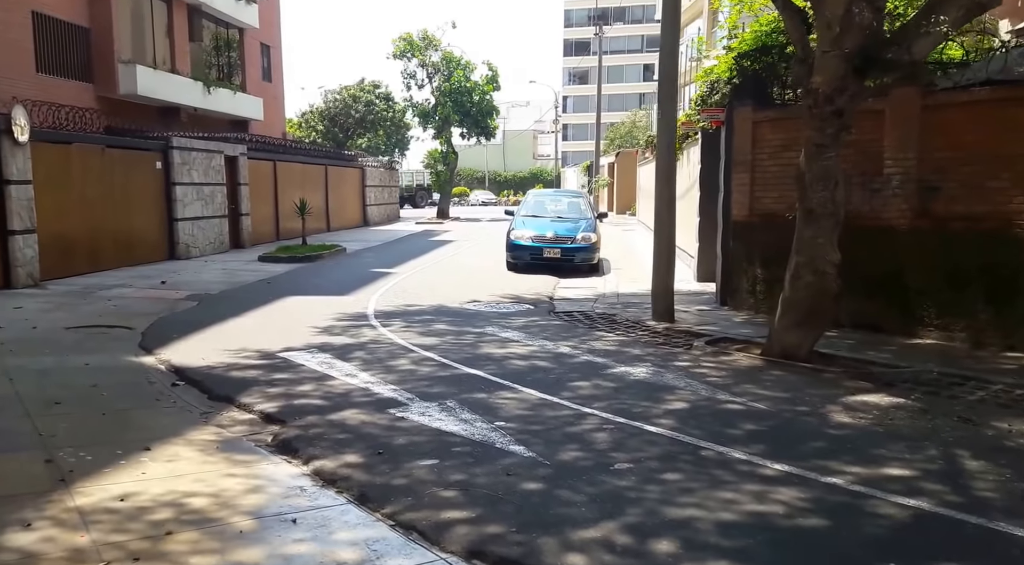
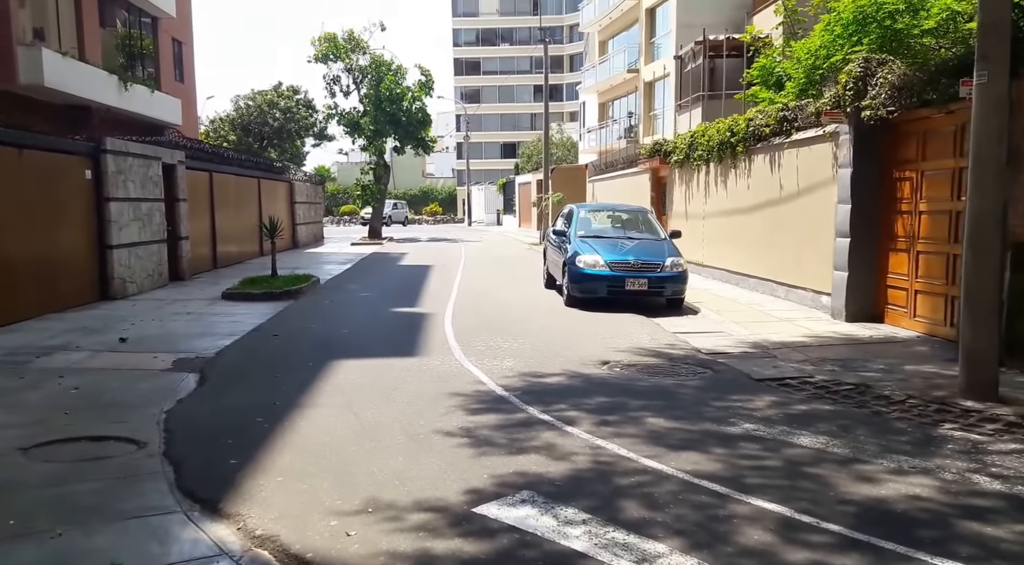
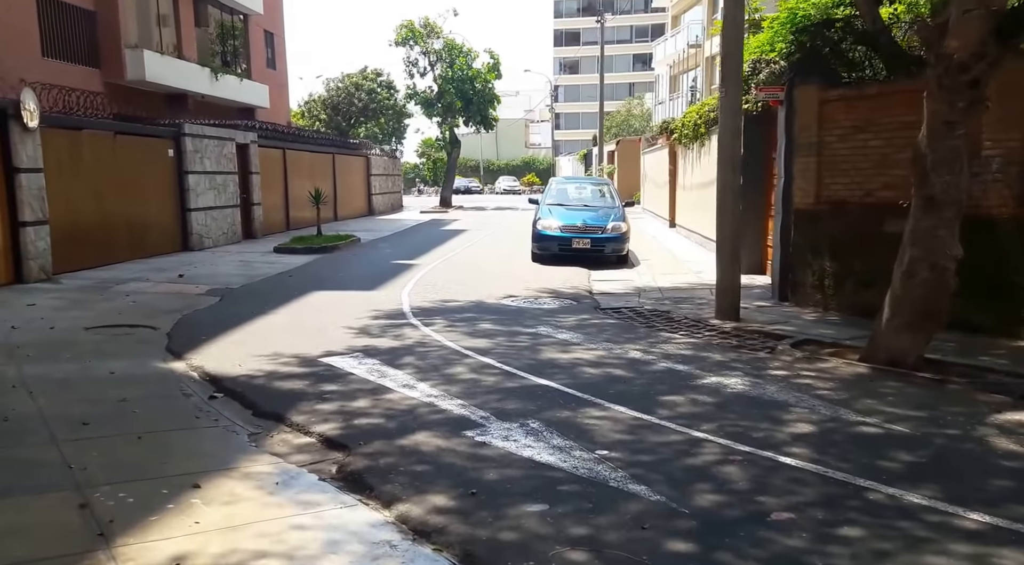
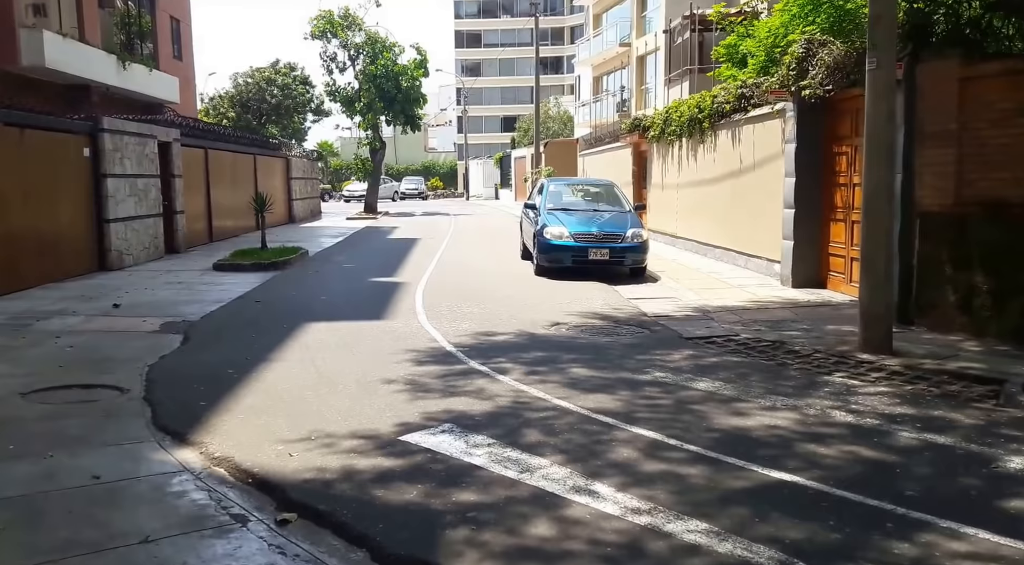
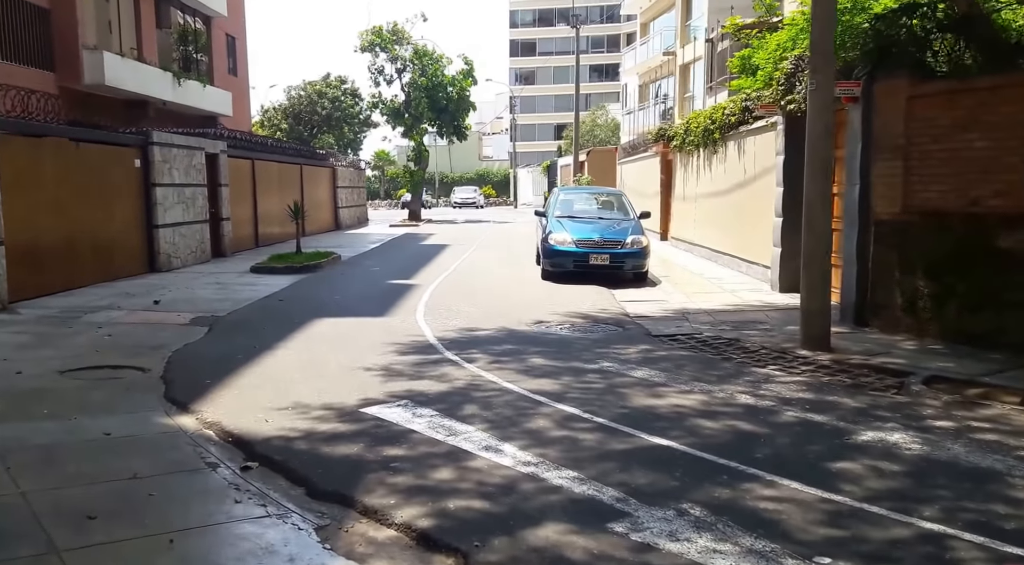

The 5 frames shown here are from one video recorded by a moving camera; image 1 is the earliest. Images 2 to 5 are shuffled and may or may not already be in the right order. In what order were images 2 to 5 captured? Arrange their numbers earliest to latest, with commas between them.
3, 5, 4, 2
